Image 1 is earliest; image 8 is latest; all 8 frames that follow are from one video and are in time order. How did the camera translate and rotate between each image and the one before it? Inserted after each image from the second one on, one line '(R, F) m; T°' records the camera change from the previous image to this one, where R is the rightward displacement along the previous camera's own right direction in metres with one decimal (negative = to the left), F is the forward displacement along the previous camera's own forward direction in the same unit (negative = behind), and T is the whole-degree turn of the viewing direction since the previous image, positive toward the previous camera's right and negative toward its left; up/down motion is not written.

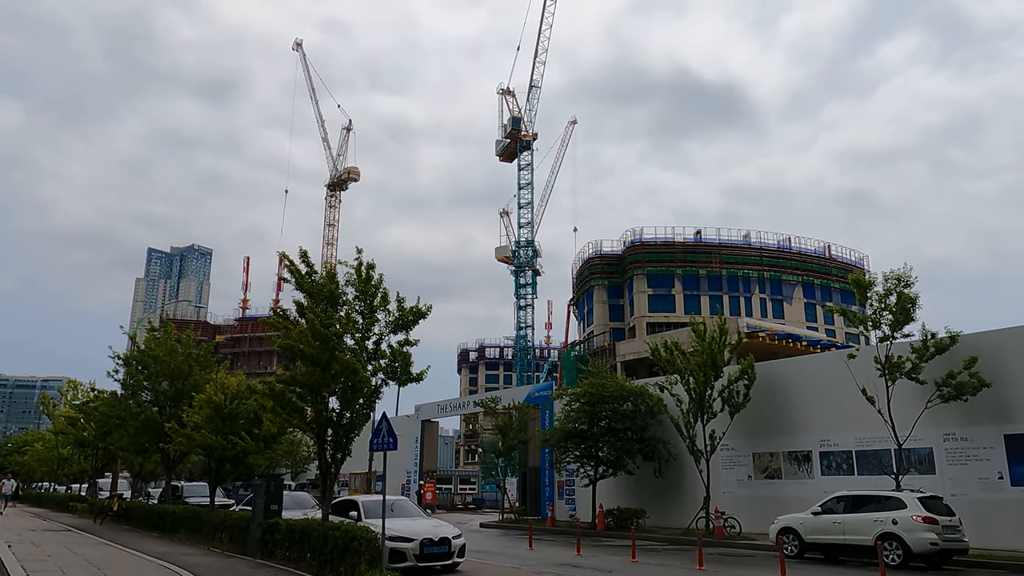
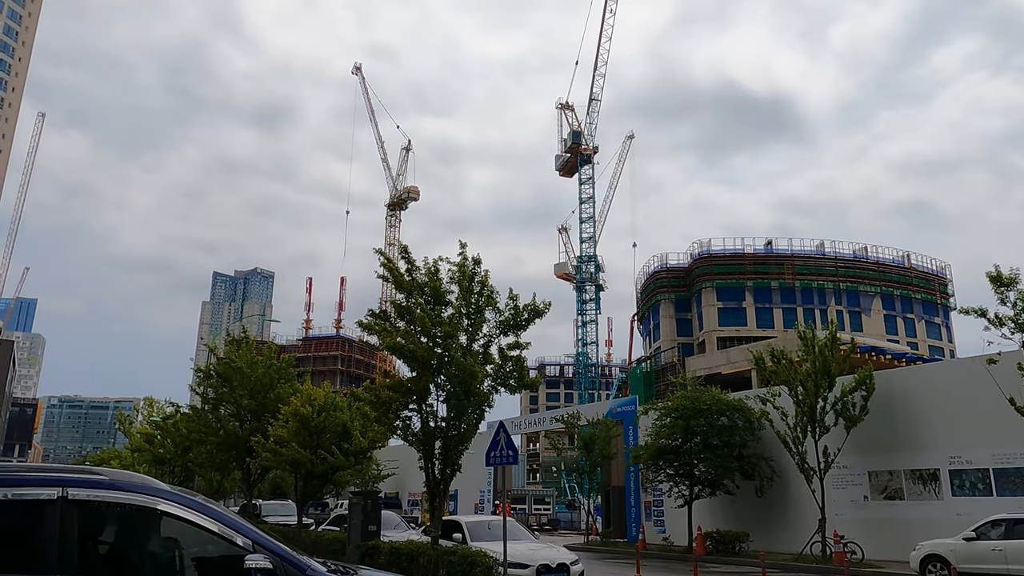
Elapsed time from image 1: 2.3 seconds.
(-1.1, +1.4) m; -4°
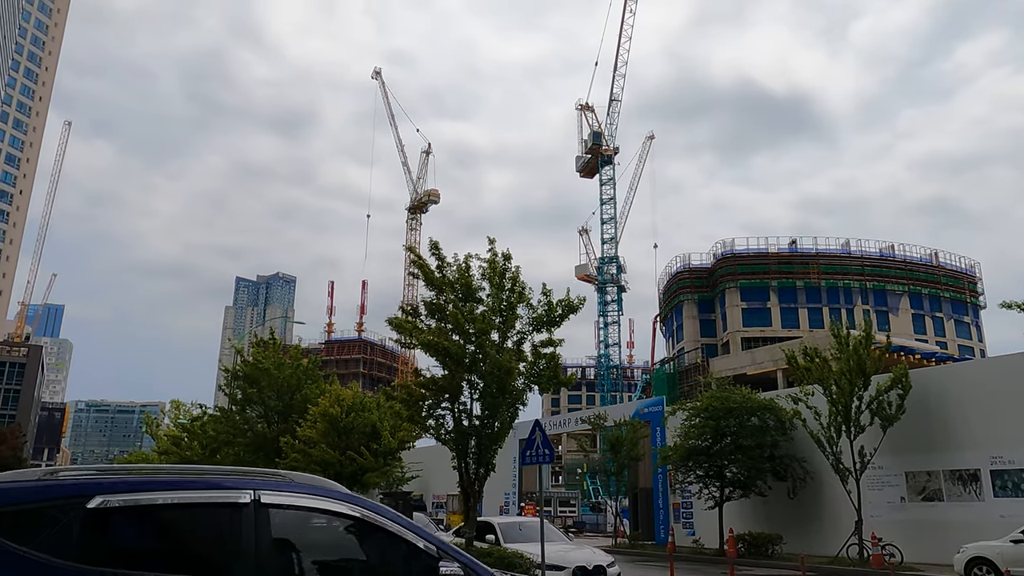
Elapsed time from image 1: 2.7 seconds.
(-0.2, +0.2) m; -1°
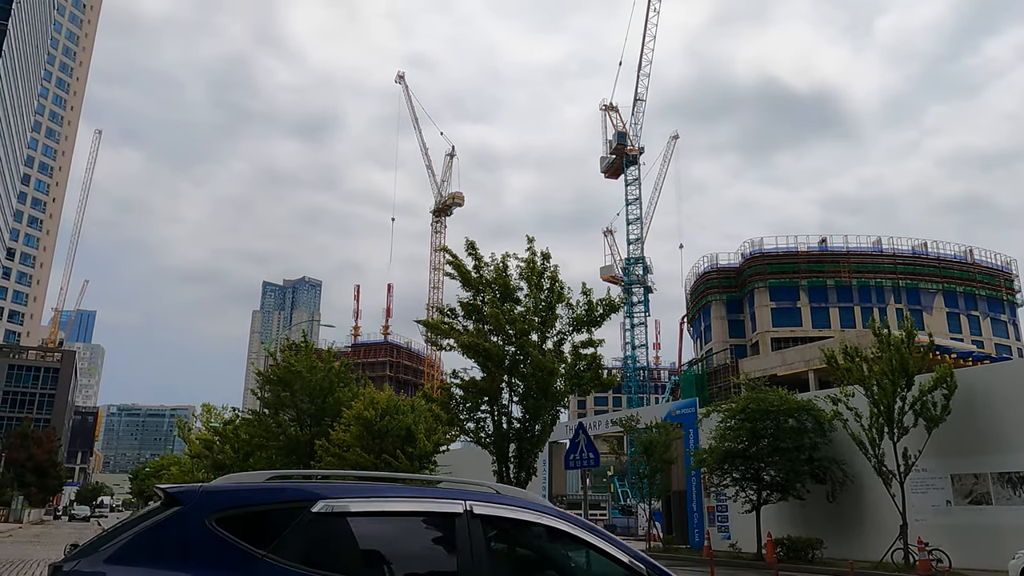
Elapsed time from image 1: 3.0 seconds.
(-0.2, +0.3) m; -2°
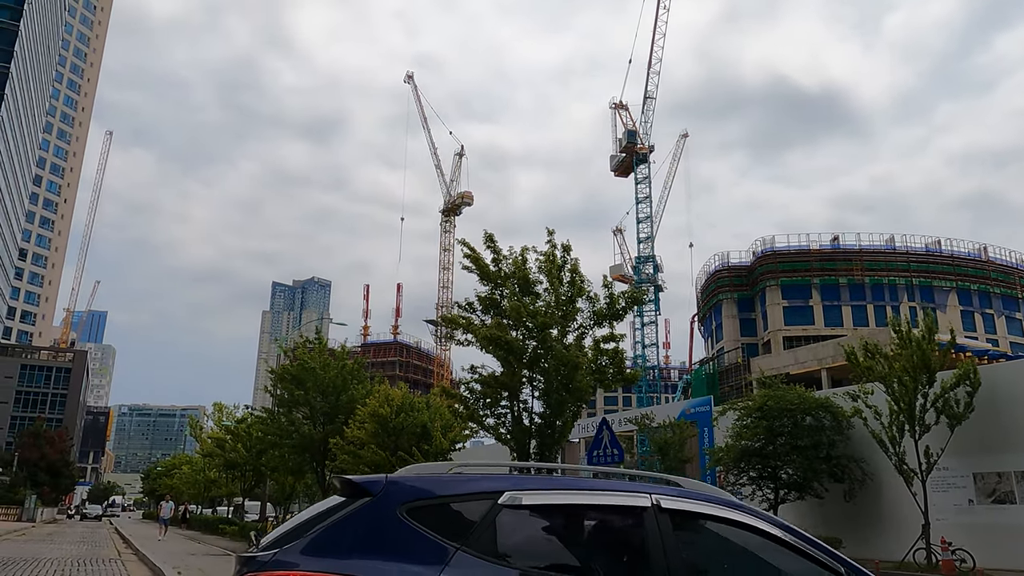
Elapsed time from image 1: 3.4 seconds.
(-0.2, +0.2) m; -1°
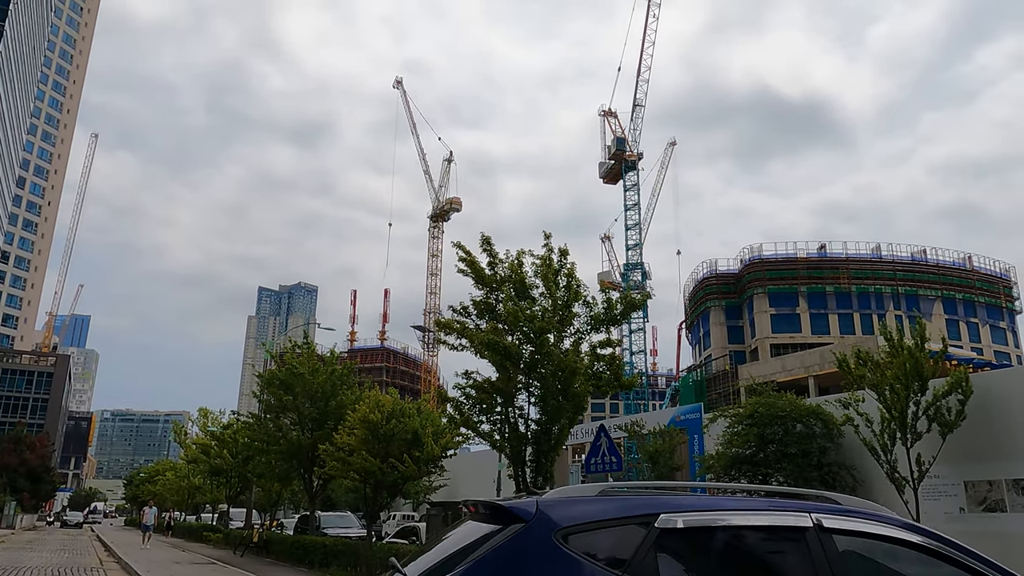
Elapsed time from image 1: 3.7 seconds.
(-0.1, +0.2) m; +1°
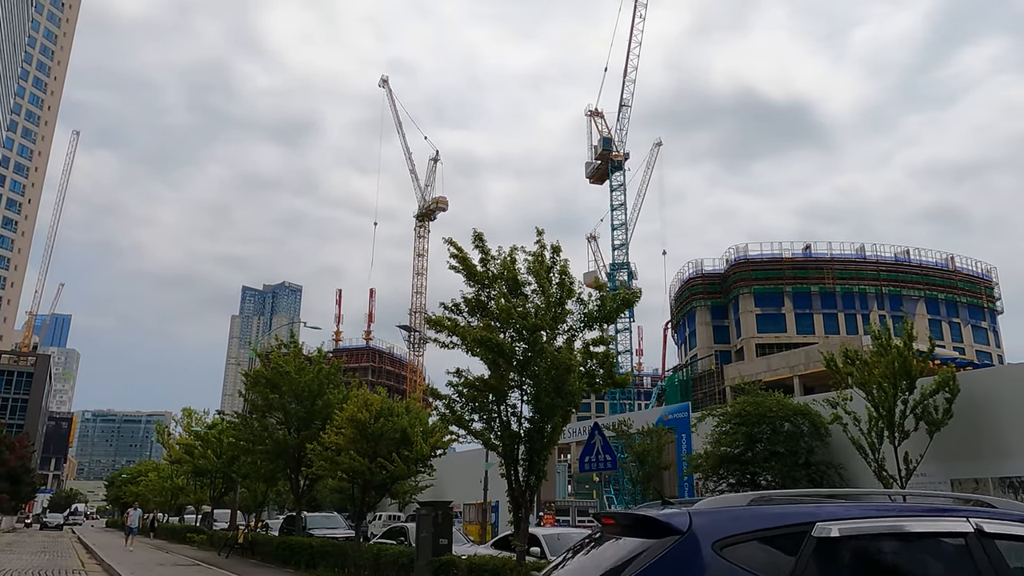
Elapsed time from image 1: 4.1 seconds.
(-0.1, +0.2) m; +1°
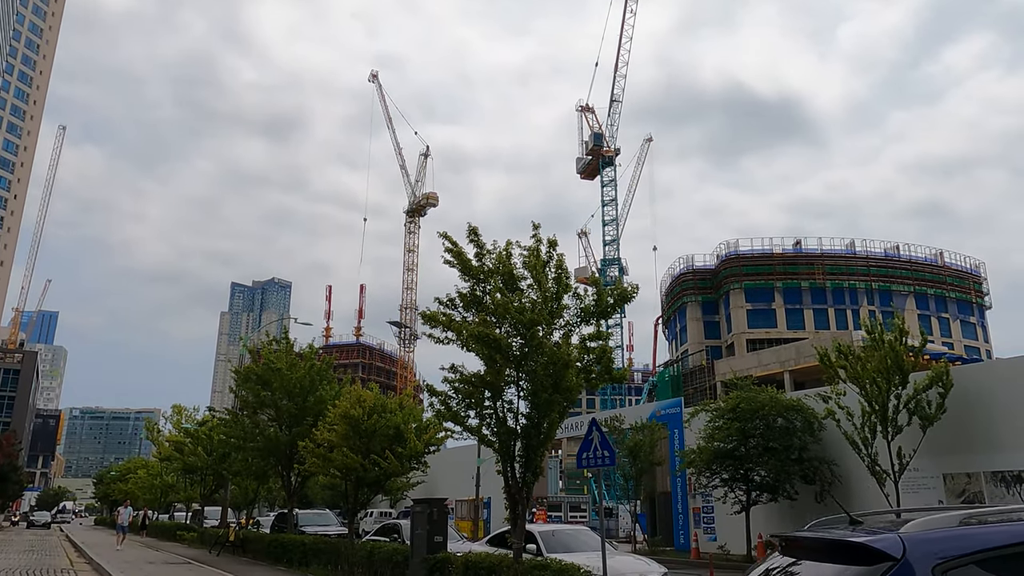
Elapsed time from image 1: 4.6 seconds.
(-0.1, +0.1) m; +1°
